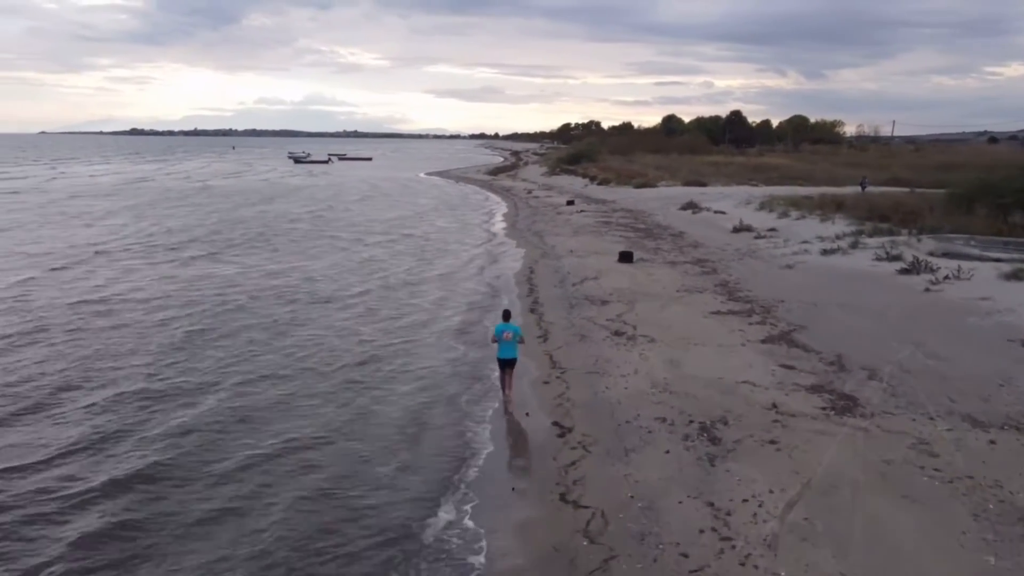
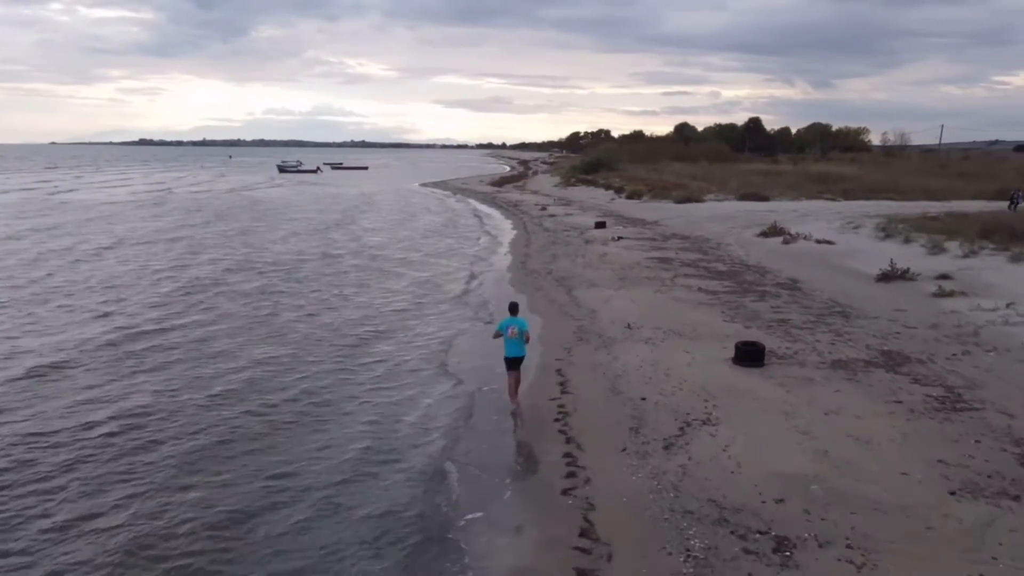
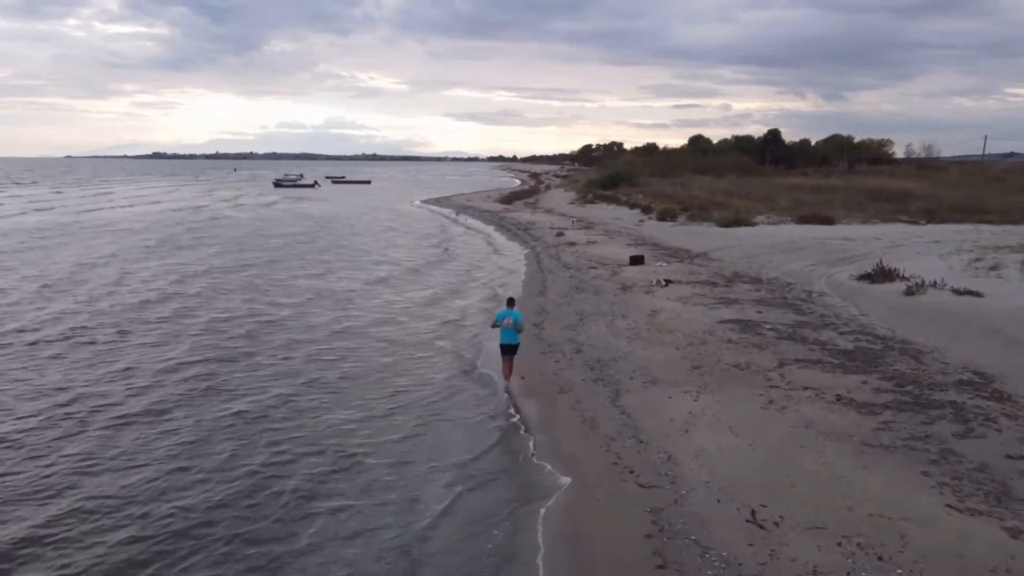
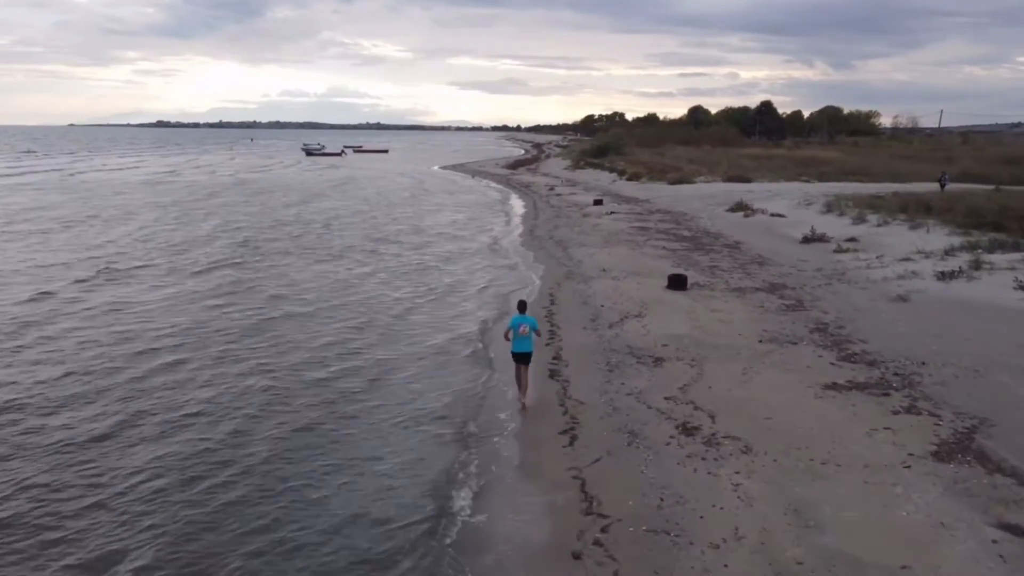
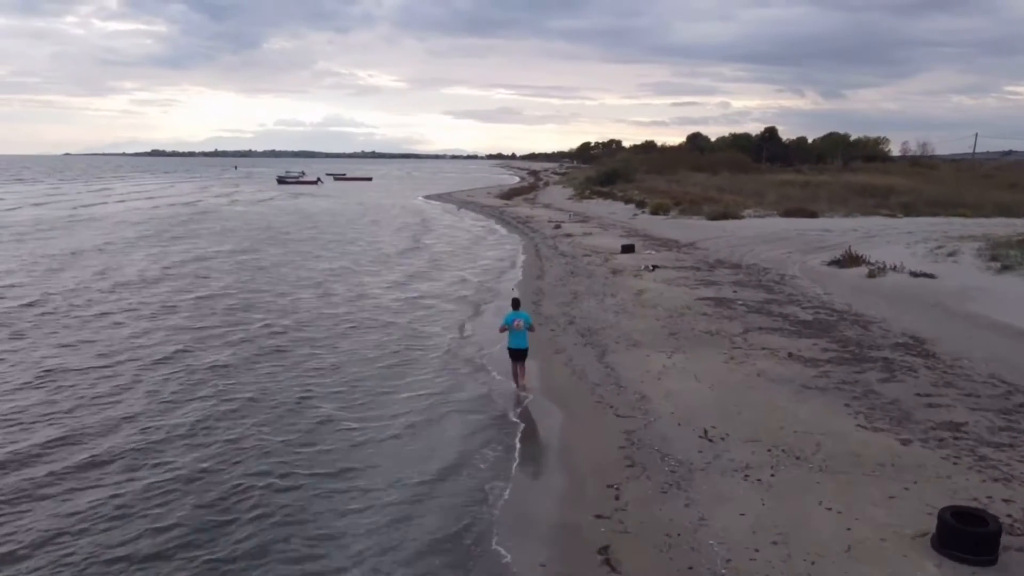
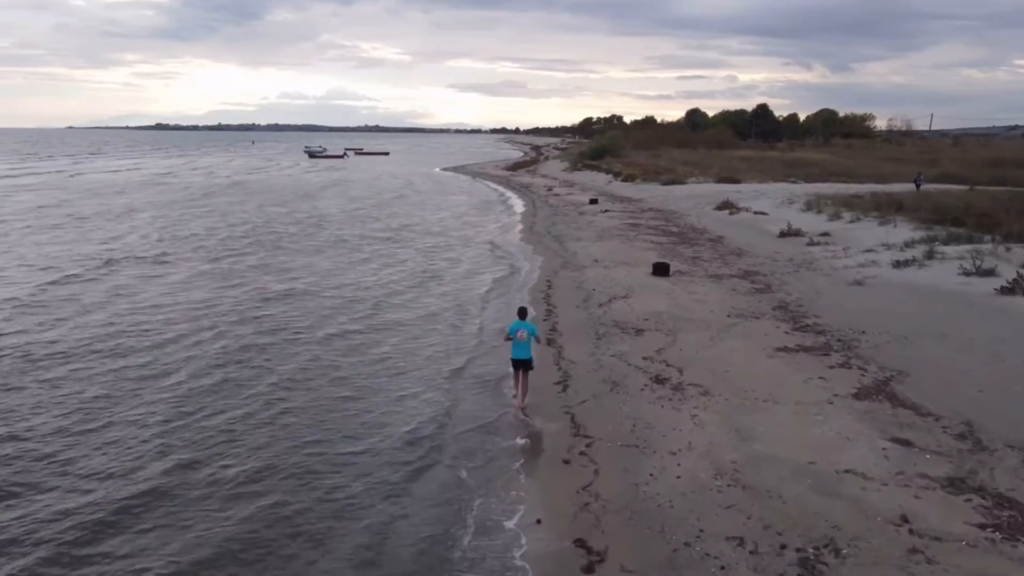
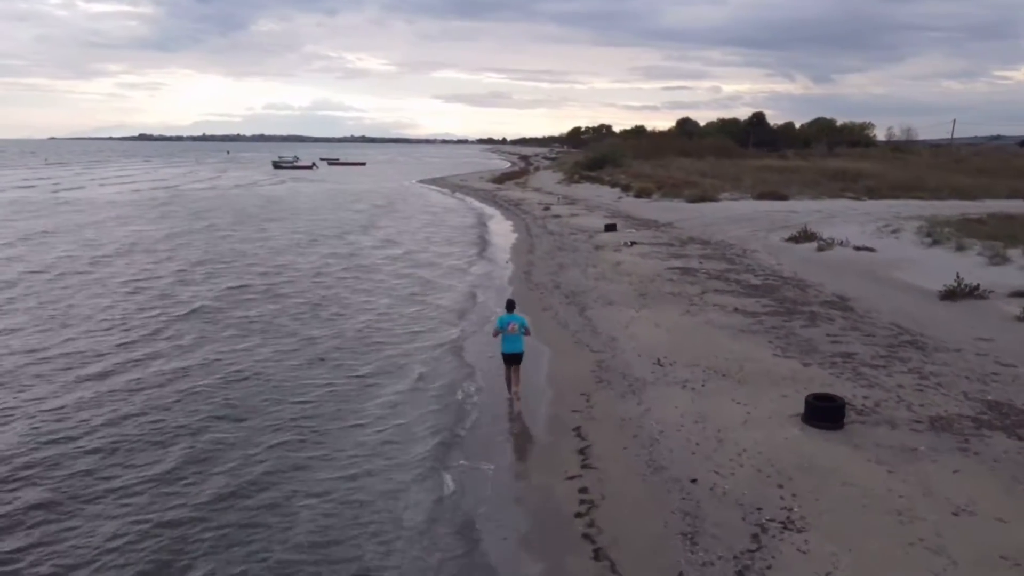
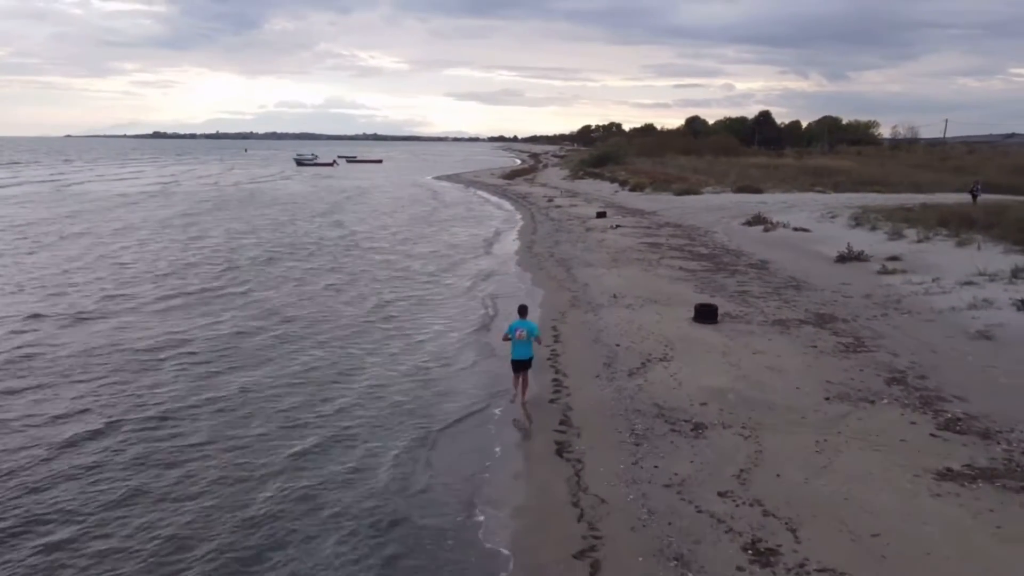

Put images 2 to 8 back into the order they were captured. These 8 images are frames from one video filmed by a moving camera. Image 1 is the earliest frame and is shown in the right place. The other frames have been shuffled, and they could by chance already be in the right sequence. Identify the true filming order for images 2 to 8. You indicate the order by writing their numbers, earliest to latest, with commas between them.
6, 4, 8, 2, 7, 5, 3
